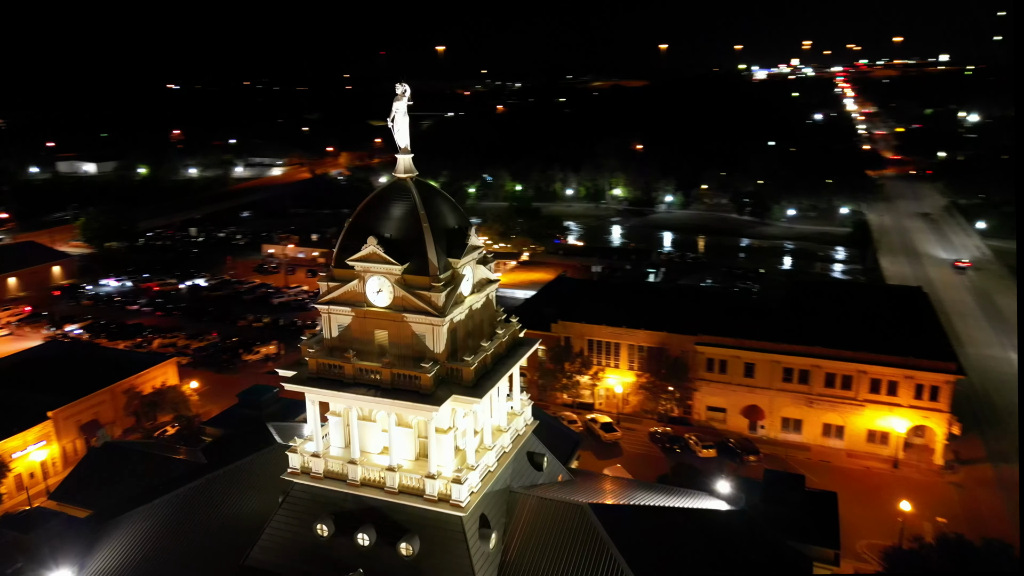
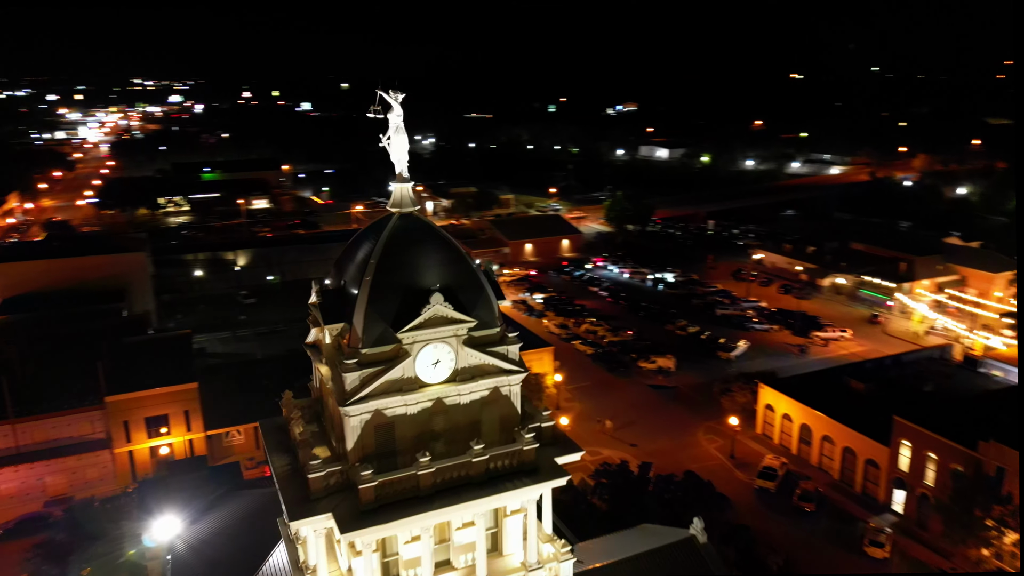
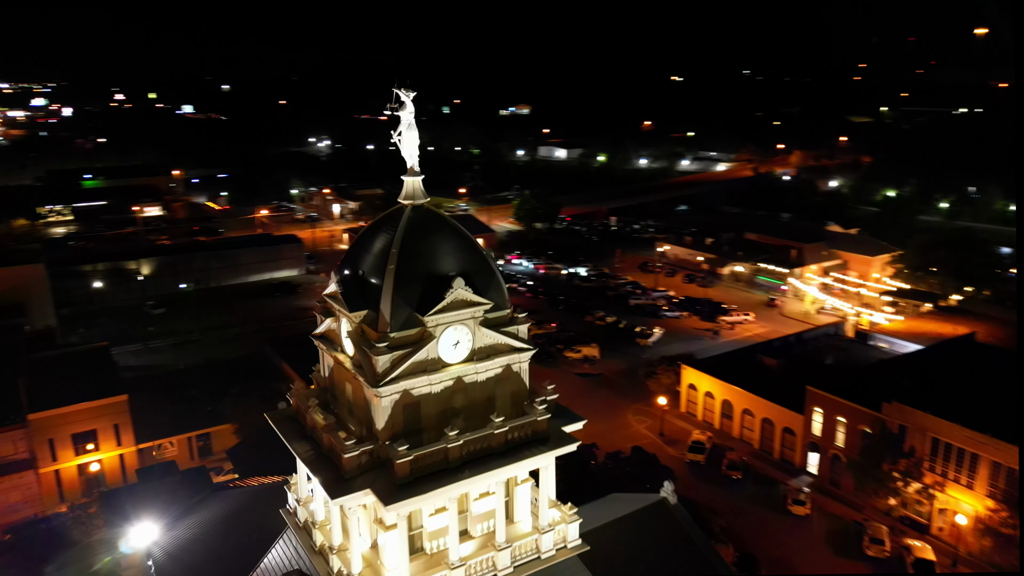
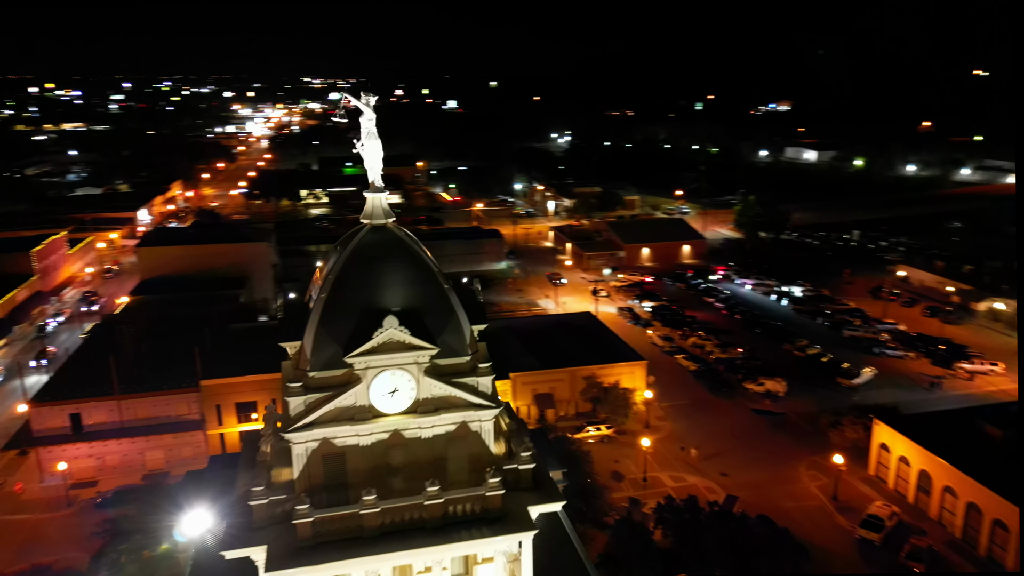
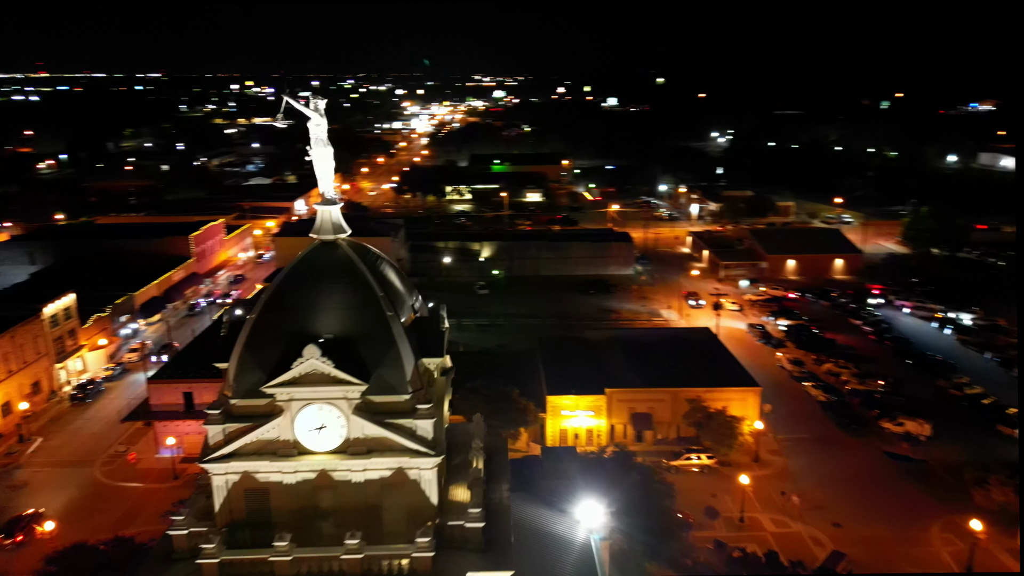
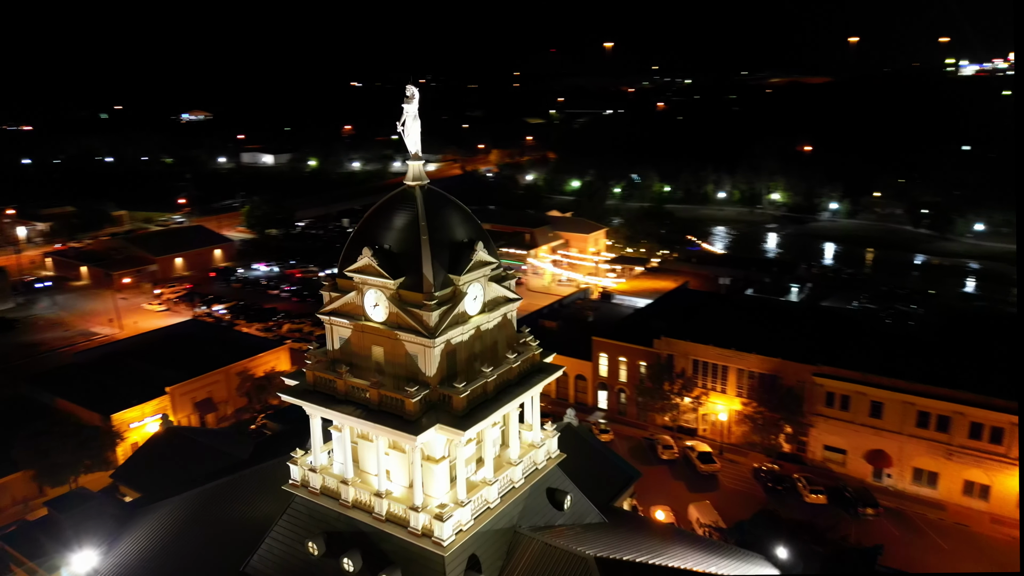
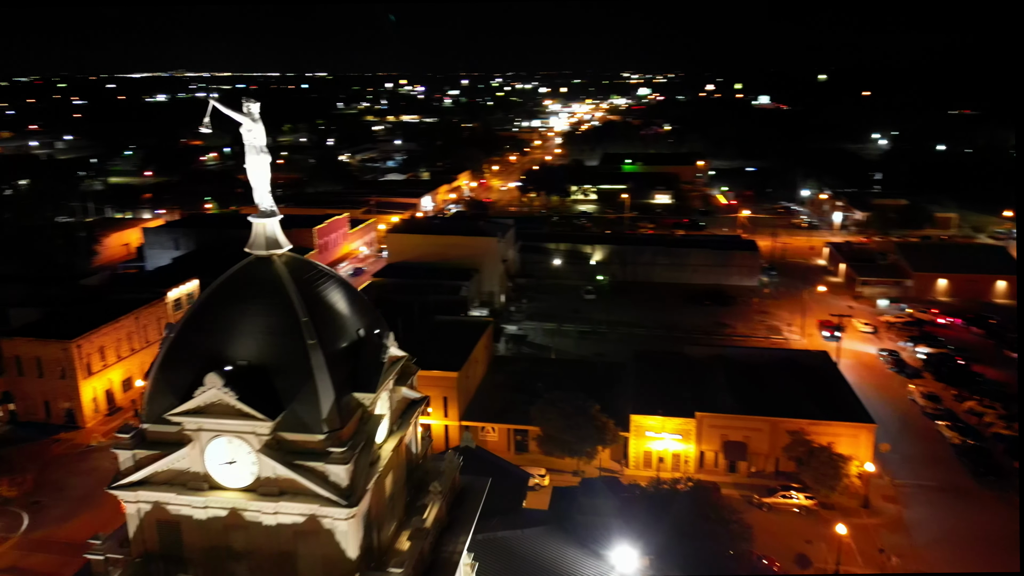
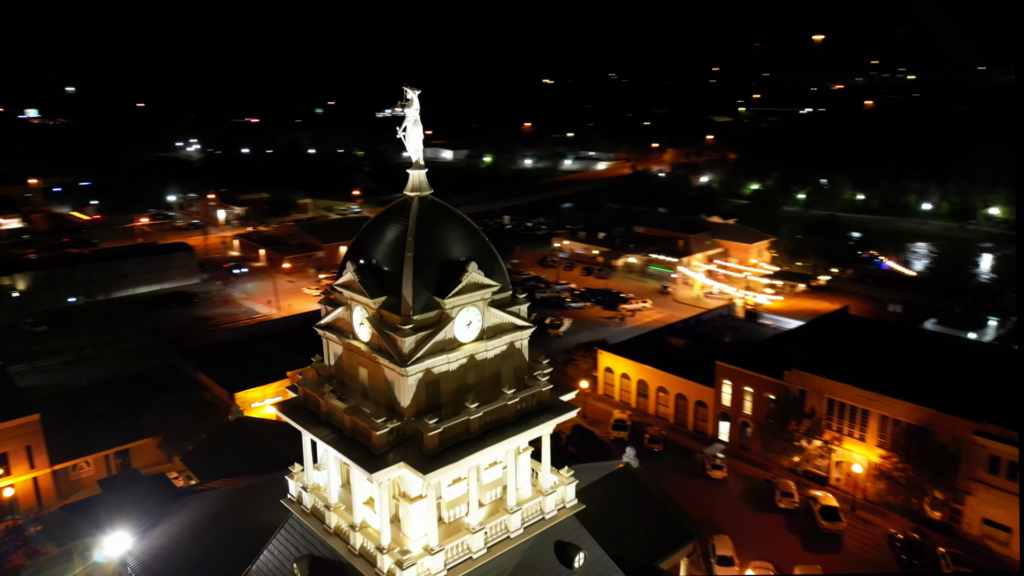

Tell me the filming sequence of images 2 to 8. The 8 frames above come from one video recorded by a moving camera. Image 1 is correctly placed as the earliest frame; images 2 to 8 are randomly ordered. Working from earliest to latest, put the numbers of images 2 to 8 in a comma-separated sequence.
6, 8, 3, 2, 4, 5, 7
